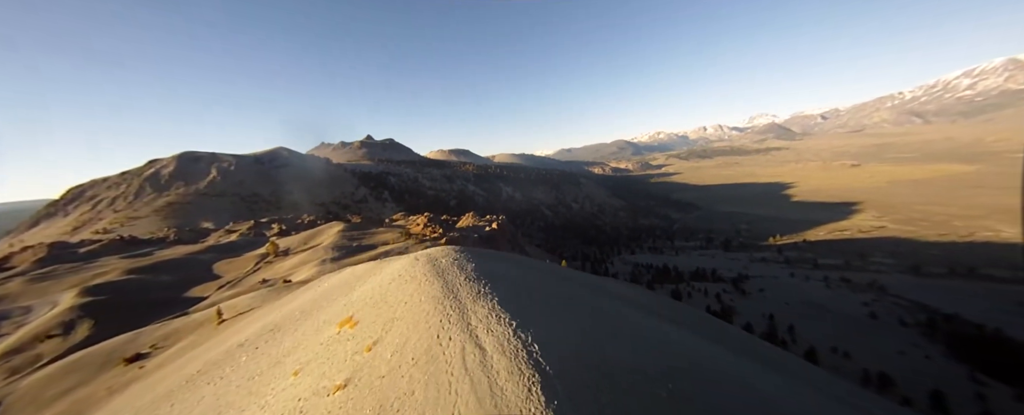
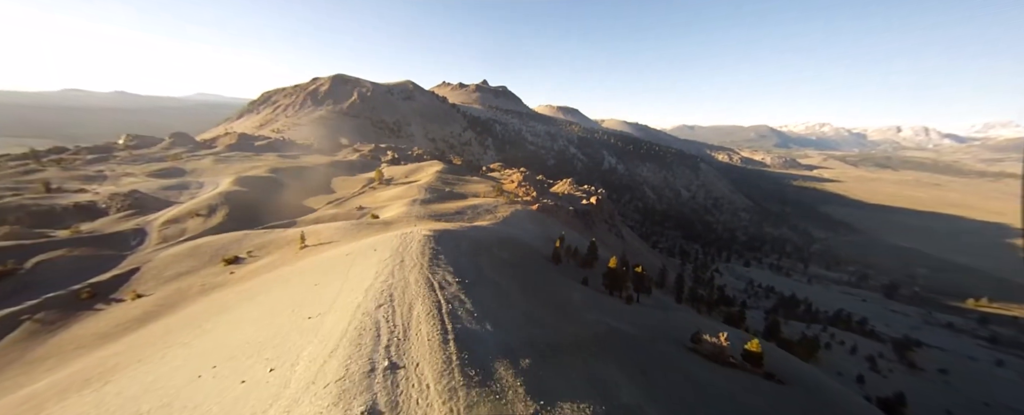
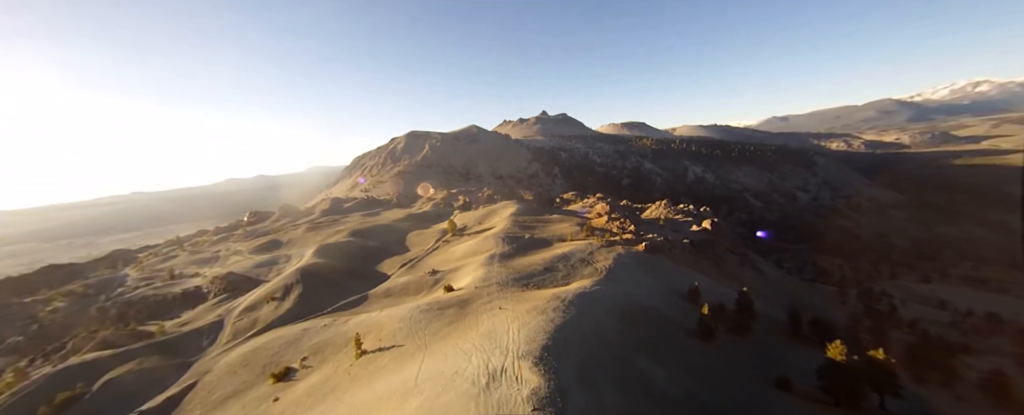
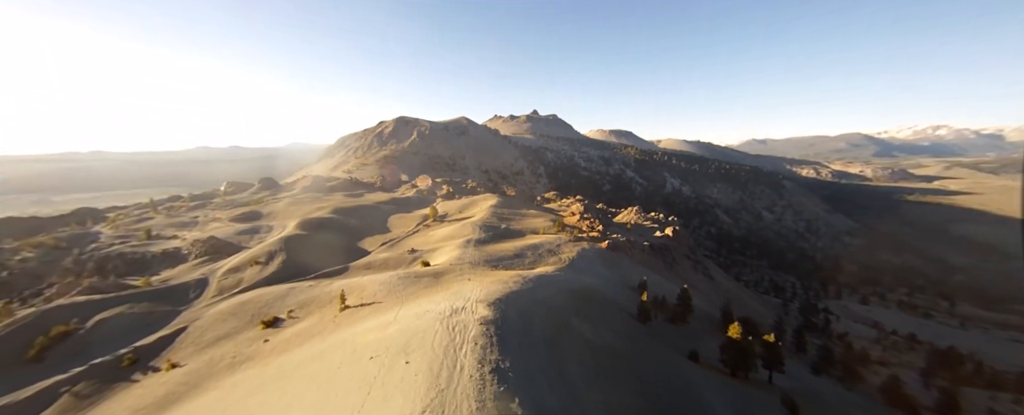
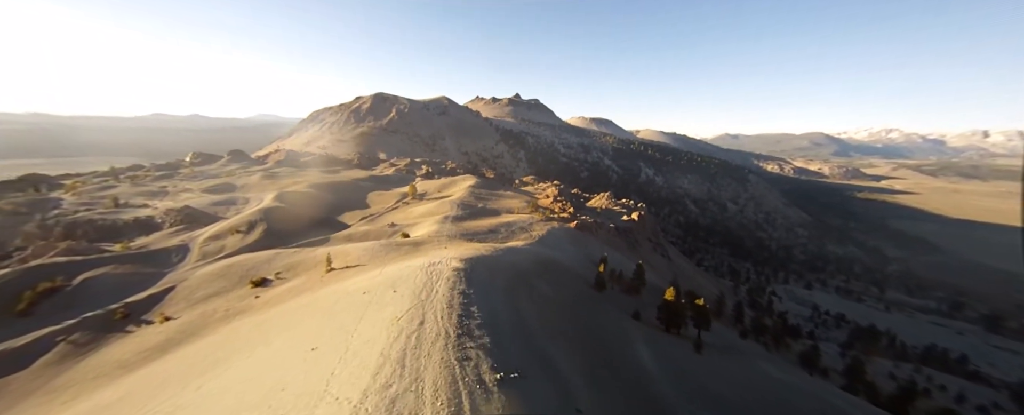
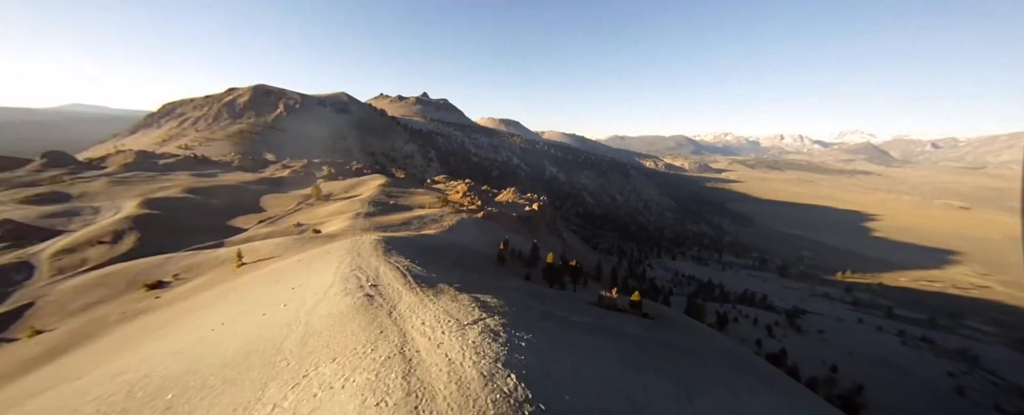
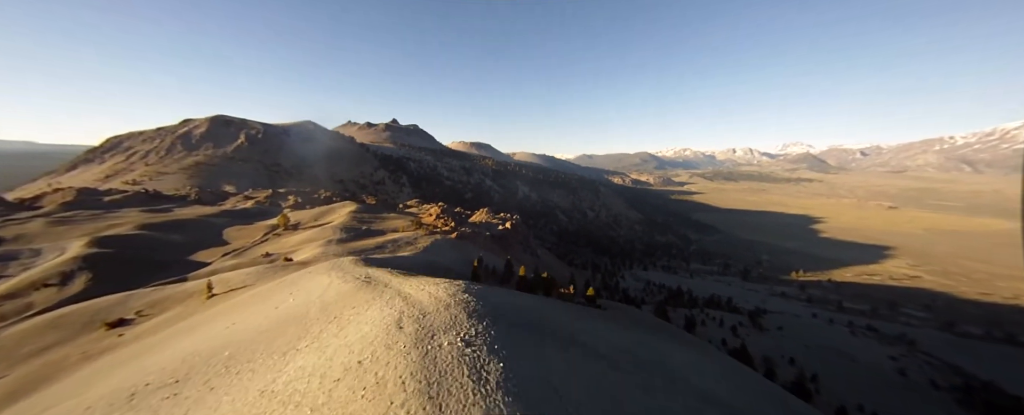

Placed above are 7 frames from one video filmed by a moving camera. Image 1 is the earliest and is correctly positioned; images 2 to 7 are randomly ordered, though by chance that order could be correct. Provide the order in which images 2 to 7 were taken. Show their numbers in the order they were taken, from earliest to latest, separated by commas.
7, 6, 2, 5, 4, 3
